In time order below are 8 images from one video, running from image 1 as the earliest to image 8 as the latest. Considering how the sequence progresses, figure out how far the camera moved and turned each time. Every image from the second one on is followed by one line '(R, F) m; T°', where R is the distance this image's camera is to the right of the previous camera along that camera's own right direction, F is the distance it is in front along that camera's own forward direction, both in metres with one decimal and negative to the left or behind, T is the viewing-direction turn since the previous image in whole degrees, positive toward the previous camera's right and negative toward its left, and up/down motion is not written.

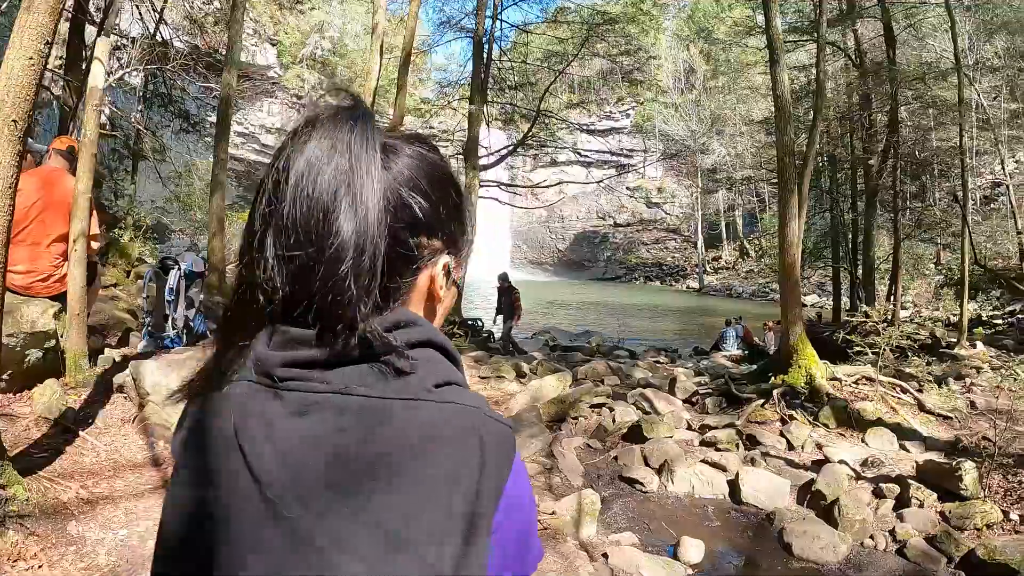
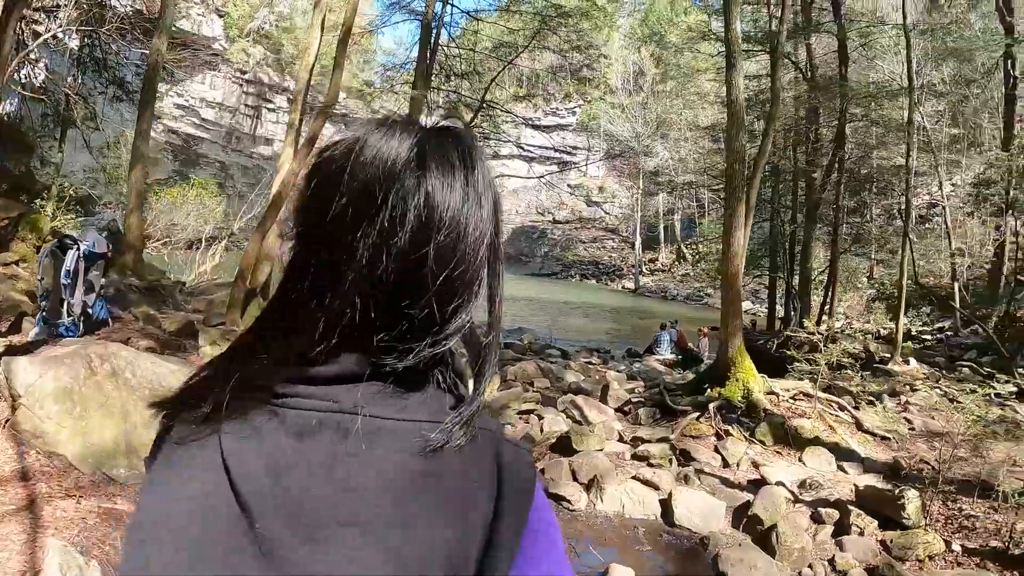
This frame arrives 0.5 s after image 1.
(+0.1, +0.4) m; +5°
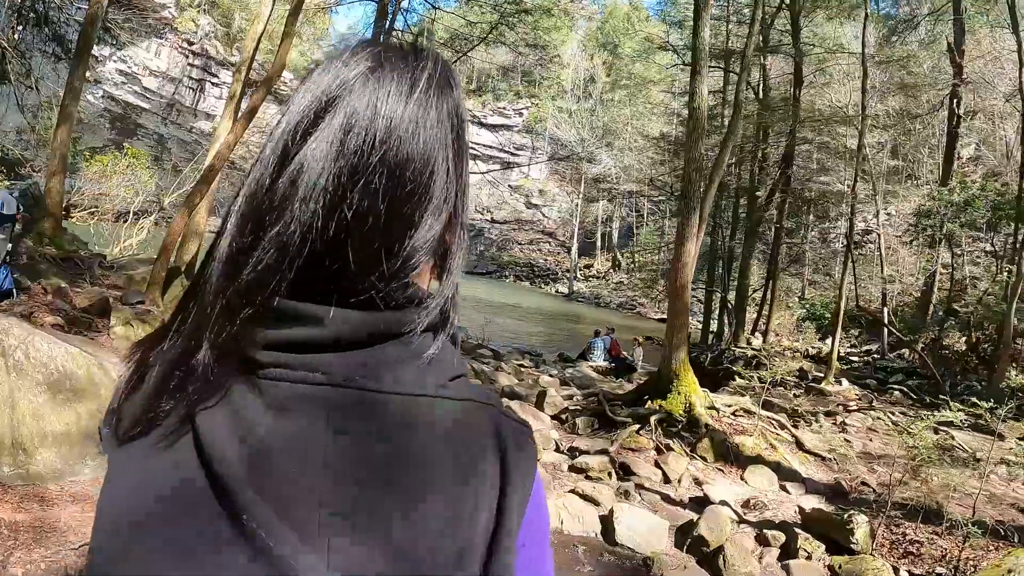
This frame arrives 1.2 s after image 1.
(-0.1, +0.3) m; +5°
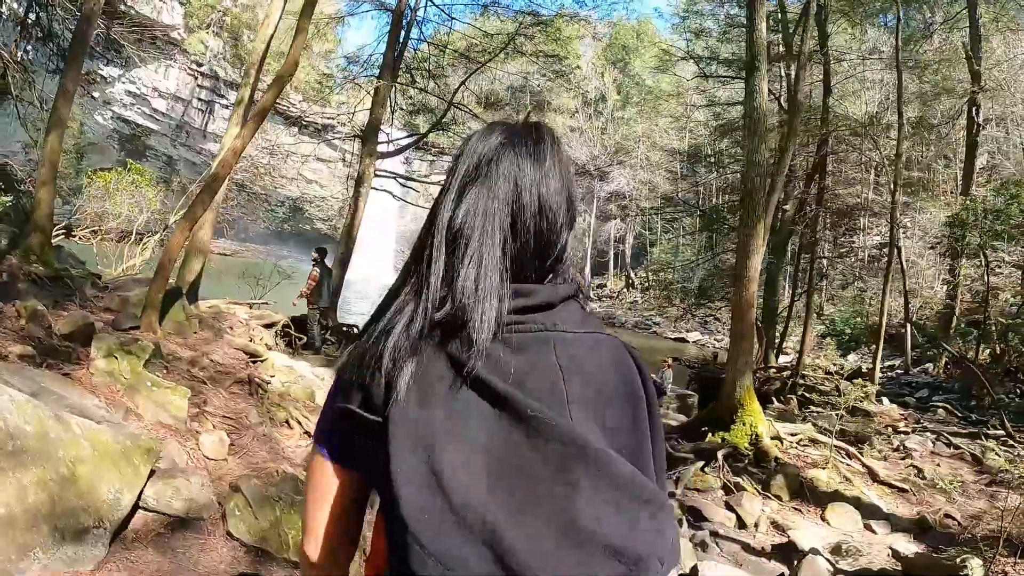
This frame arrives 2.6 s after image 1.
(-0.3, +0.7) m; -1°
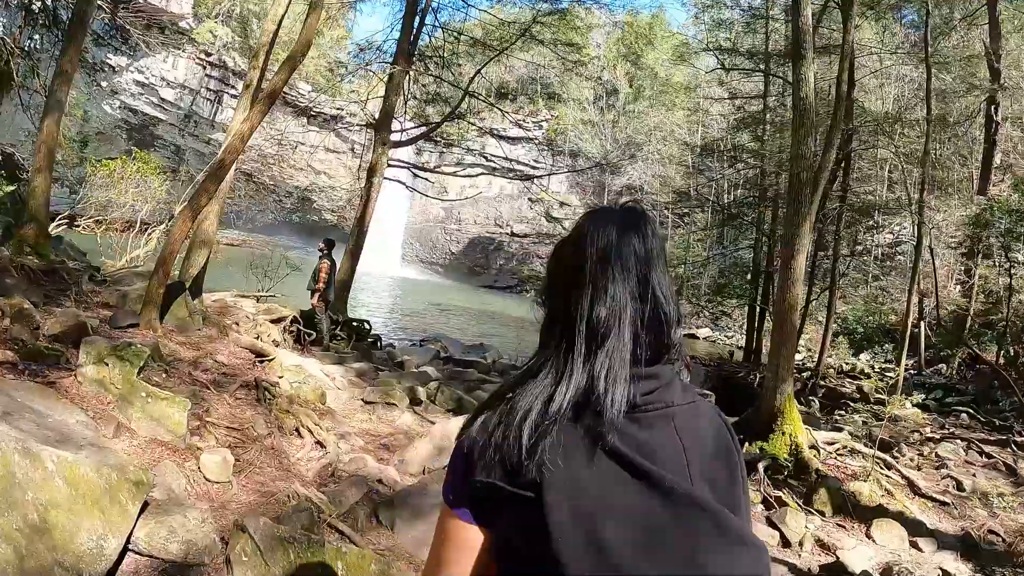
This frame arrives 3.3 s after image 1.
(-0.2, +0.4) m; 0°
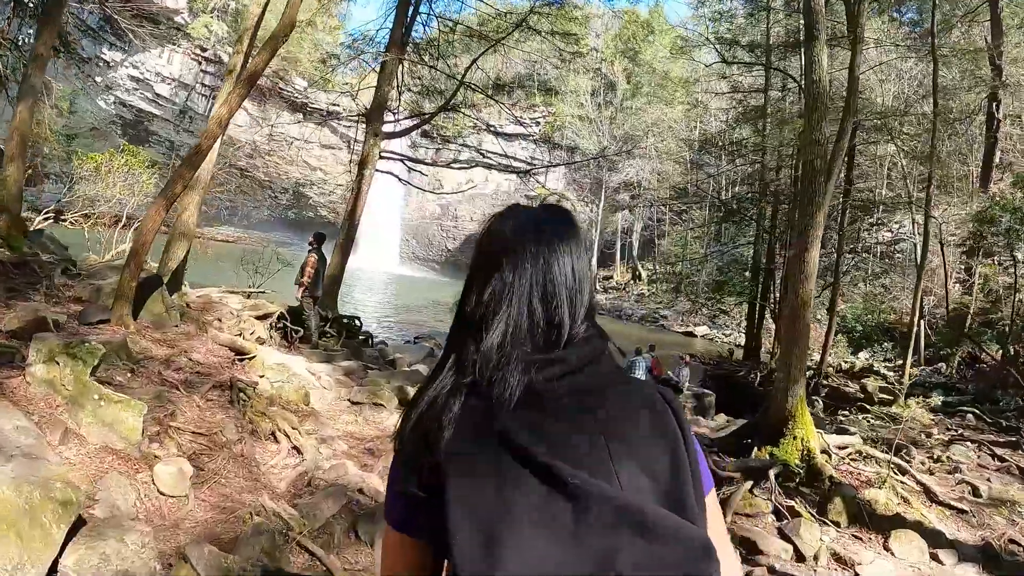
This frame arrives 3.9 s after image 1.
(0.0, +0.3) m; 0°
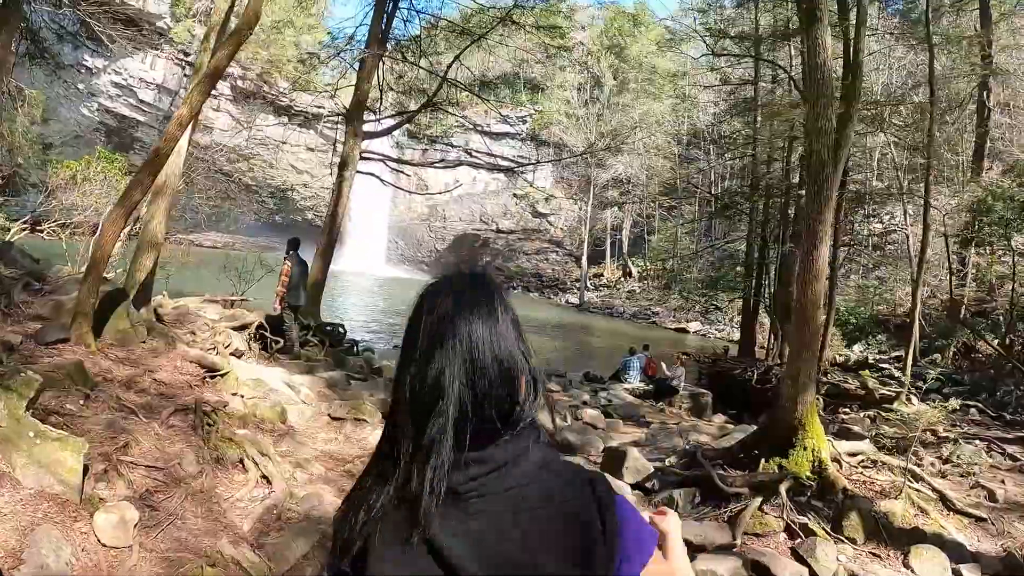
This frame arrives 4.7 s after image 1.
(0.0, +0.3) m; +1°
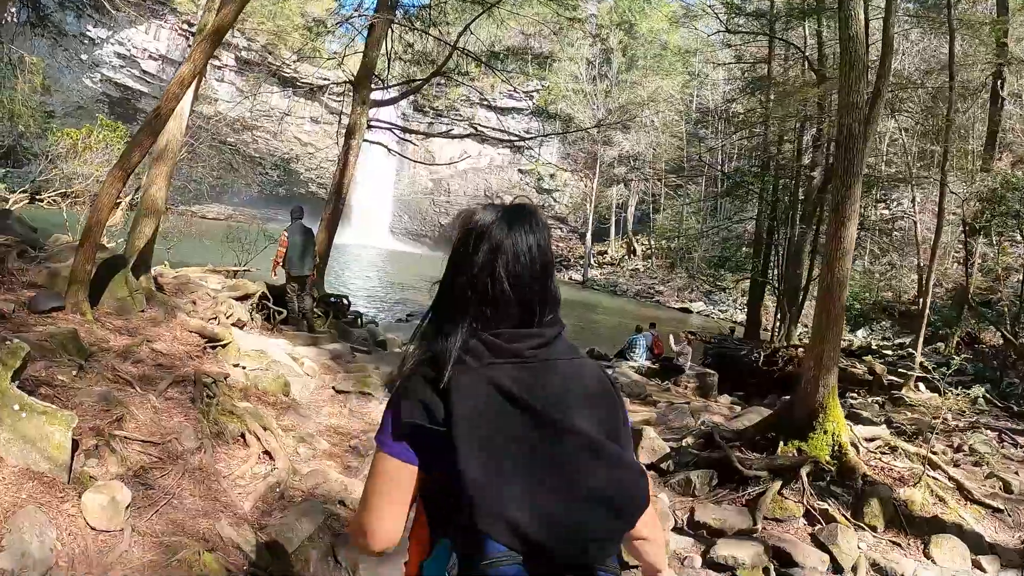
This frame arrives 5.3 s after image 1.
(-0.1, +0.2) m; 0°
